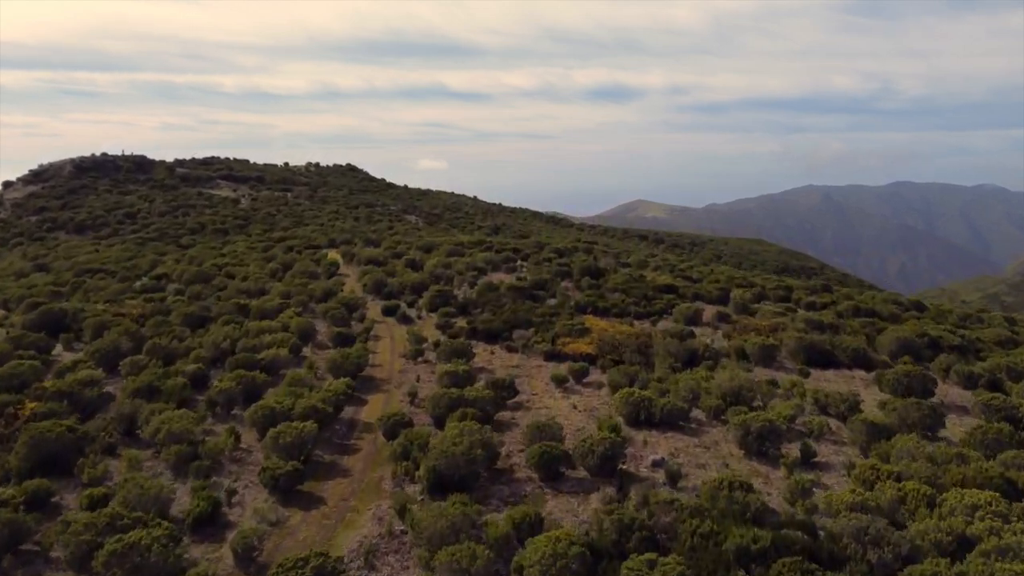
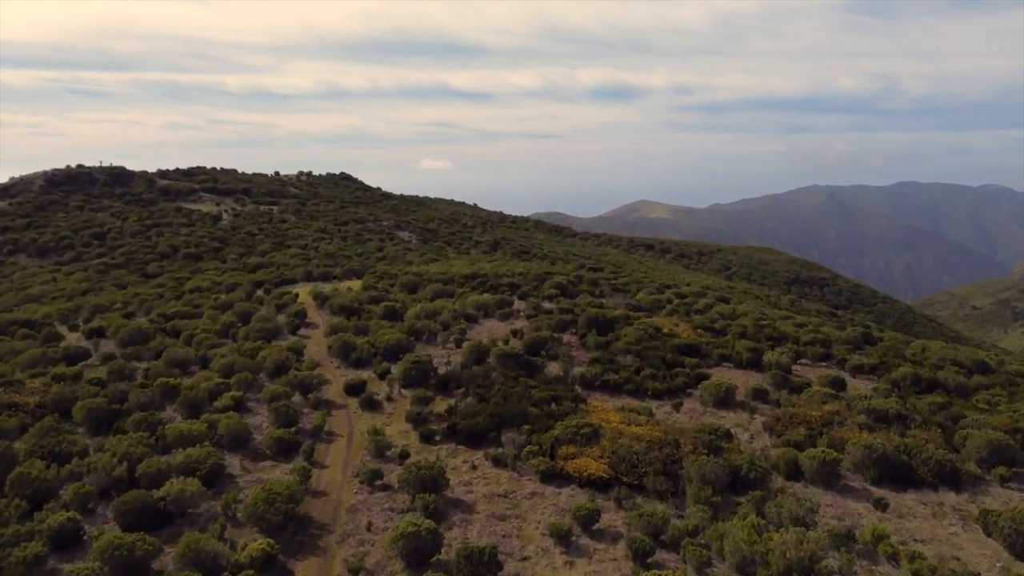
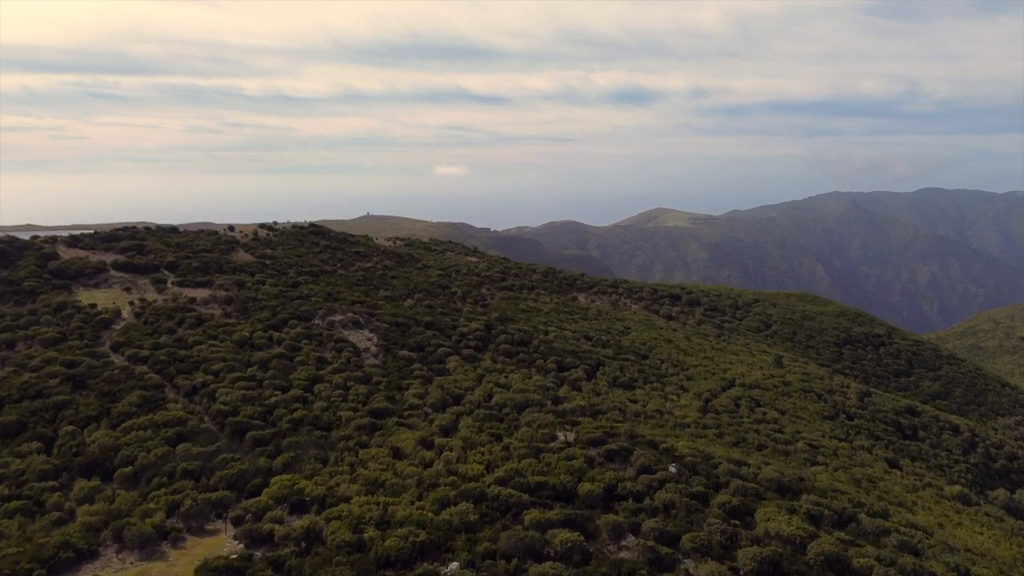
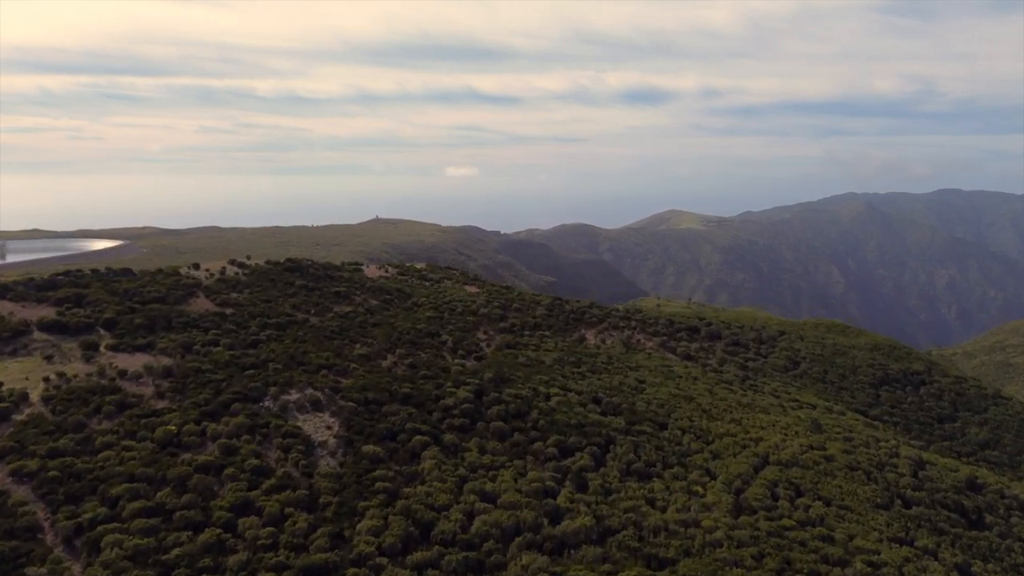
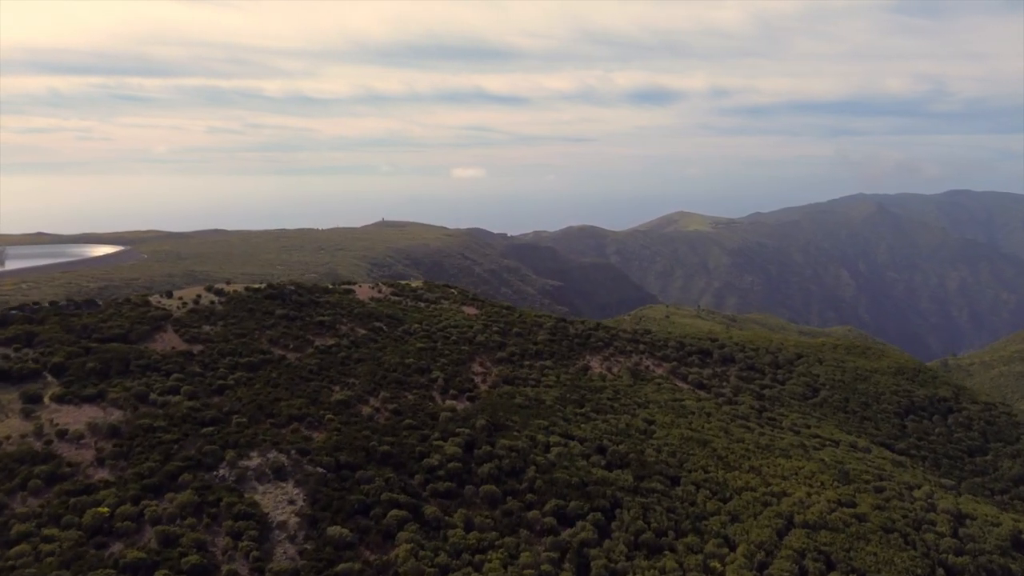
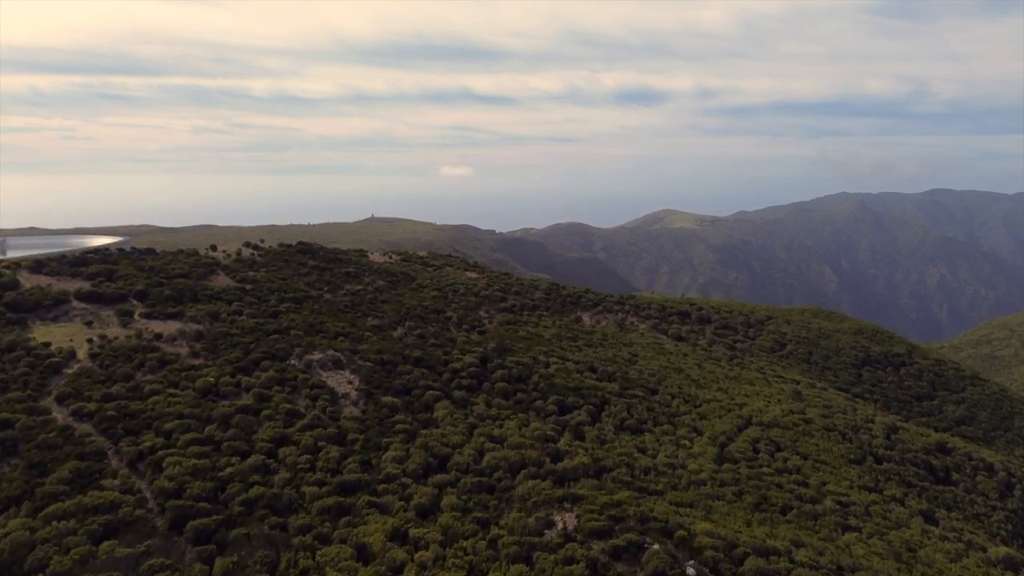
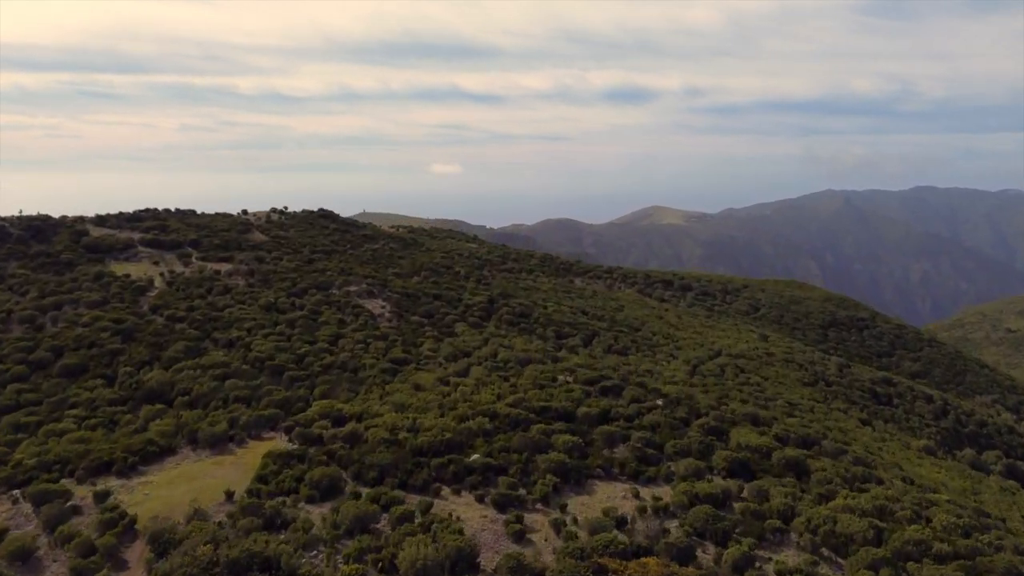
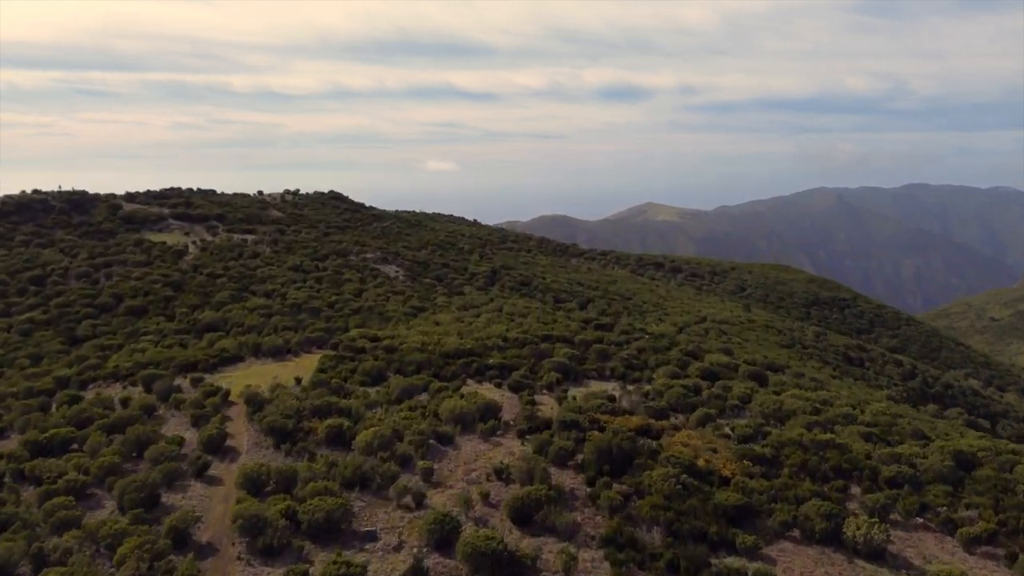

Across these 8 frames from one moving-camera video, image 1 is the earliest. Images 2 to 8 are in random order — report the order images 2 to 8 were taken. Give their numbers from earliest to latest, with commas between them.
2, 8, 7, 3, 6, 4, 5
